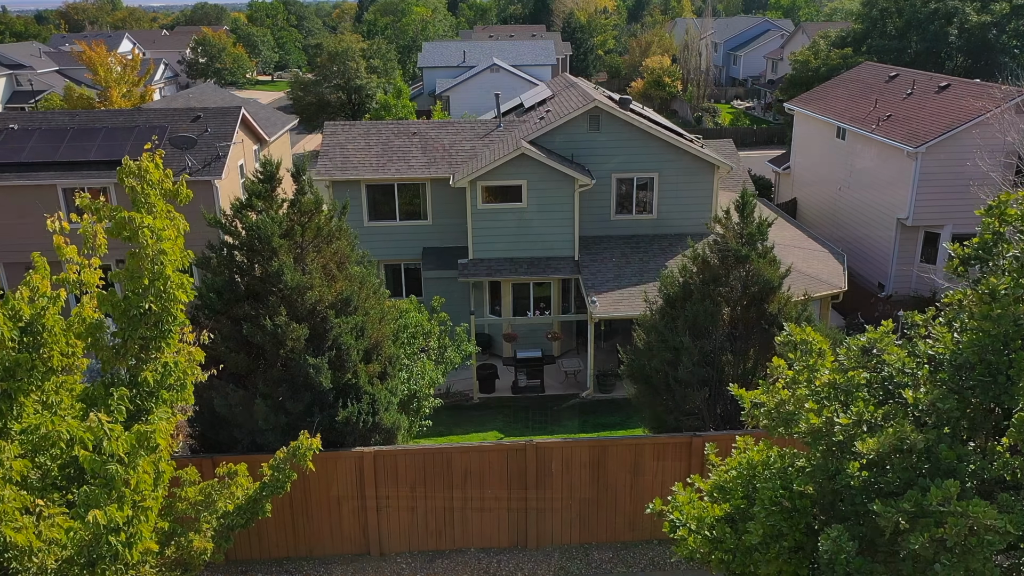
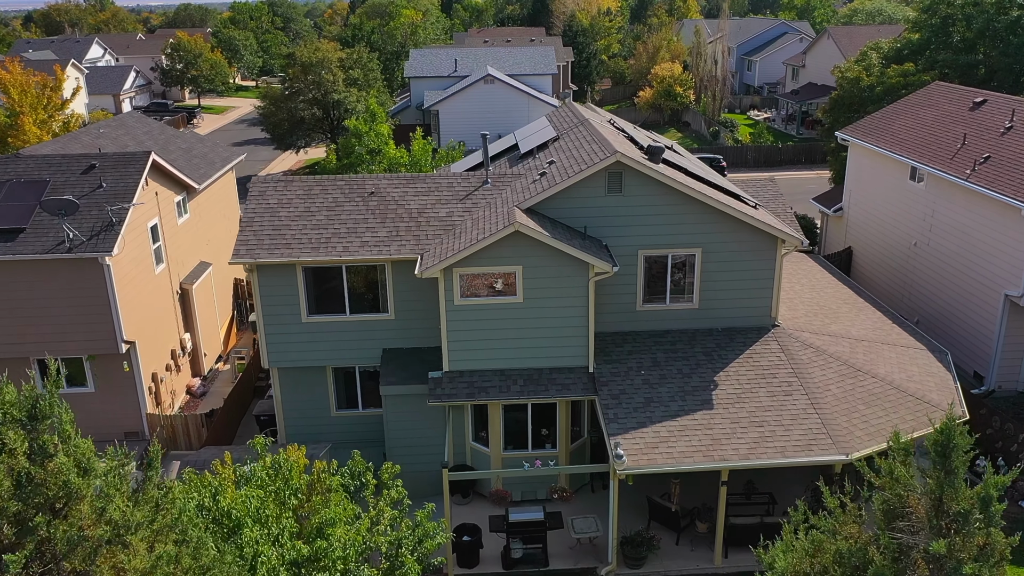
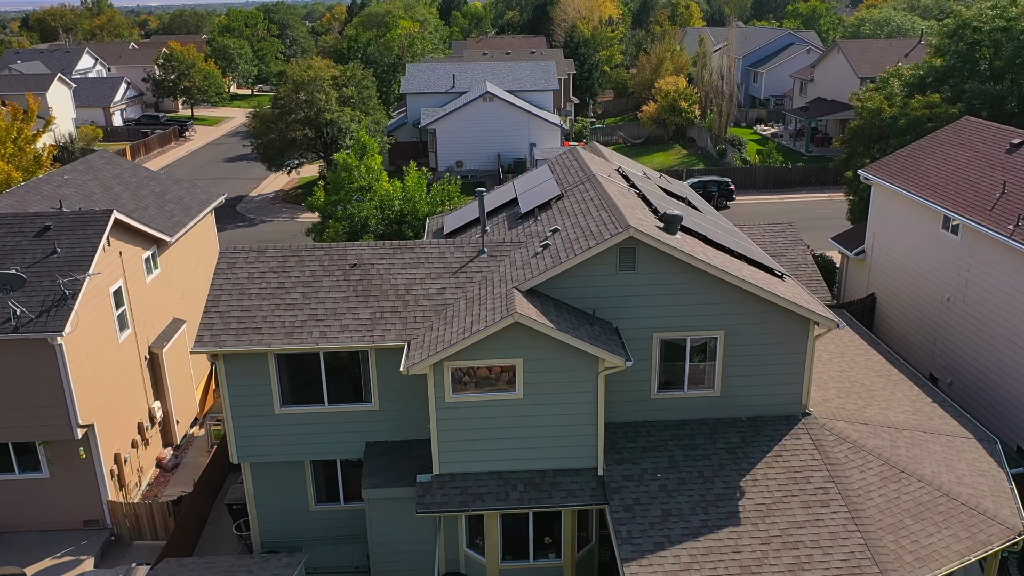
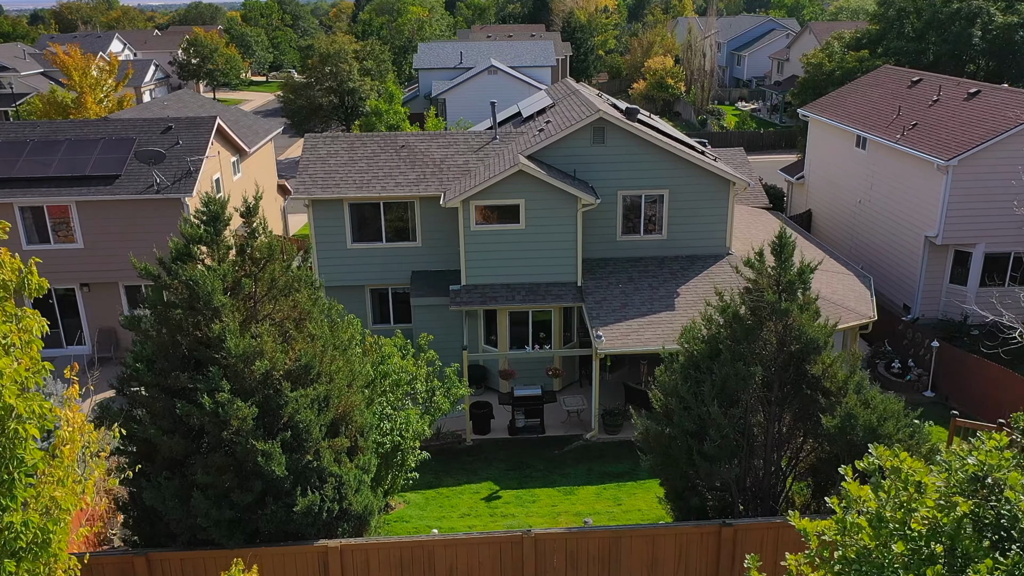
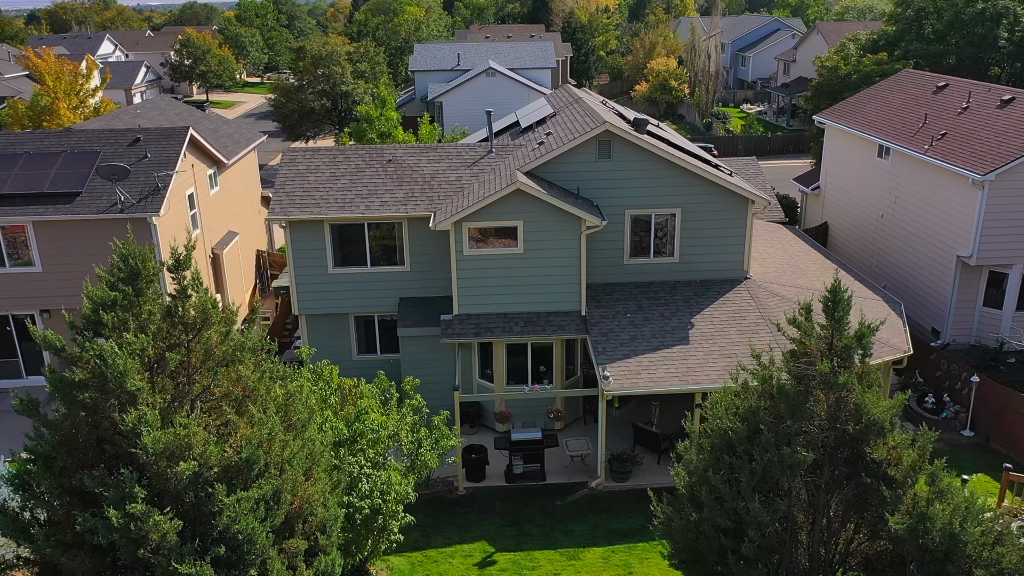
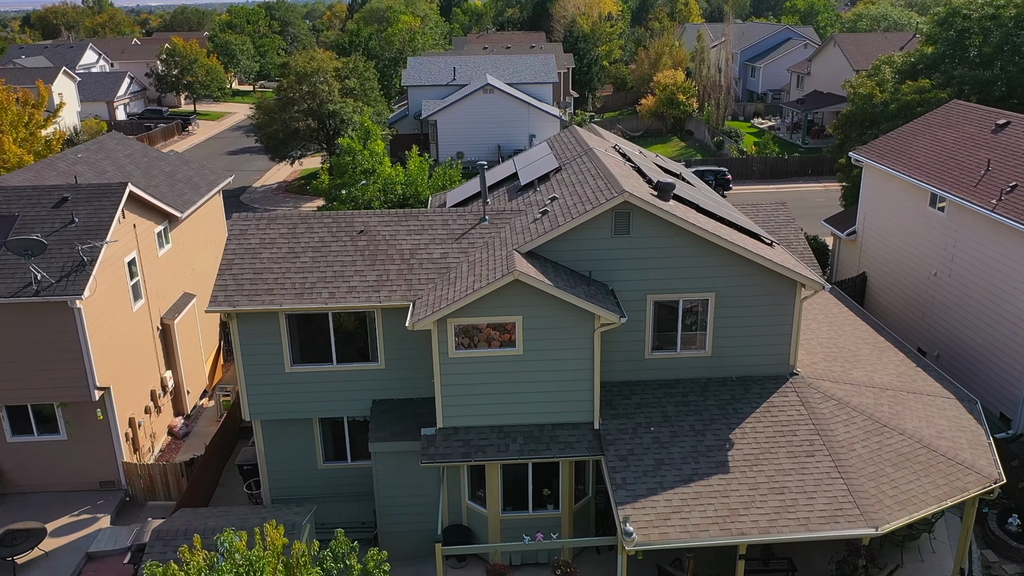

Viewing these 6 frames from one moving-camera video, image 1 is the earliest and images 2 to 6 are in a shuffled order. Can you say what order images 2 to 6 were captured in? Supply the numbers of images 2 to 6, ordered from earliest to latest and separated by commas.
4, 5, 2, 6, 3
